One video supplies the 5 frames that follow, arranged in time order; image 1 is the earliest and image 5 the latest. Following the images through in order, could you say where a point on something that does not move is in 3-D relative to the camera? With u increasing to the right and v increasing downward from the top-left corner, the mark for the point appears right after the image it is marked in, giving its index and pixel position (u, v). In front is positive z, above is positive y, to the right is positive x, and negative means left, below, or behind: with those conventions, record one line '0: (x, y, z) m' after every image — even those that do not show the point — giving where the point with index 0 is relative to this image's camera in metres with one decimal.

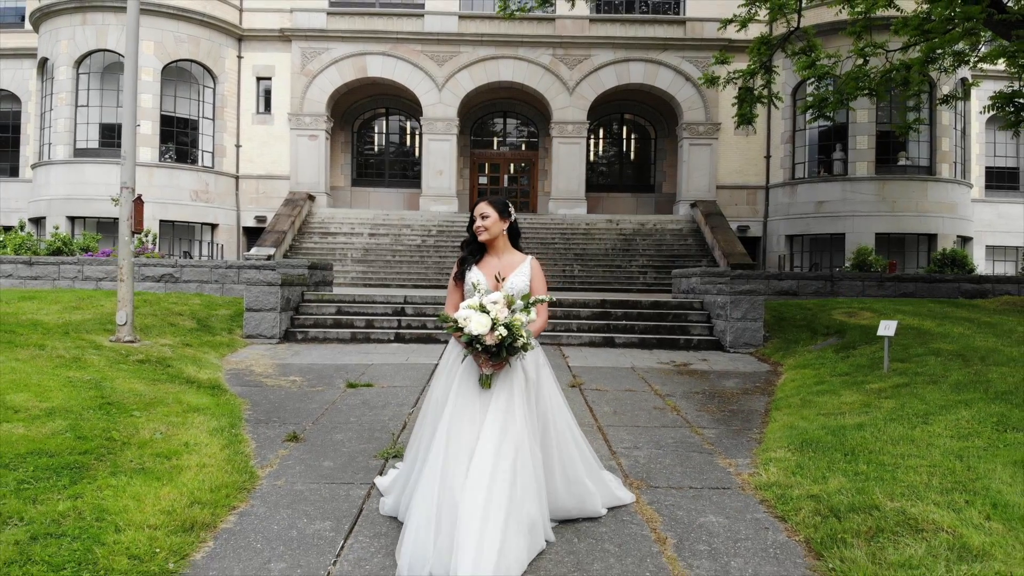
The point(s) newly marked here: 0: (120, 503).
0: (-1.9, -1.1, +3.4) m
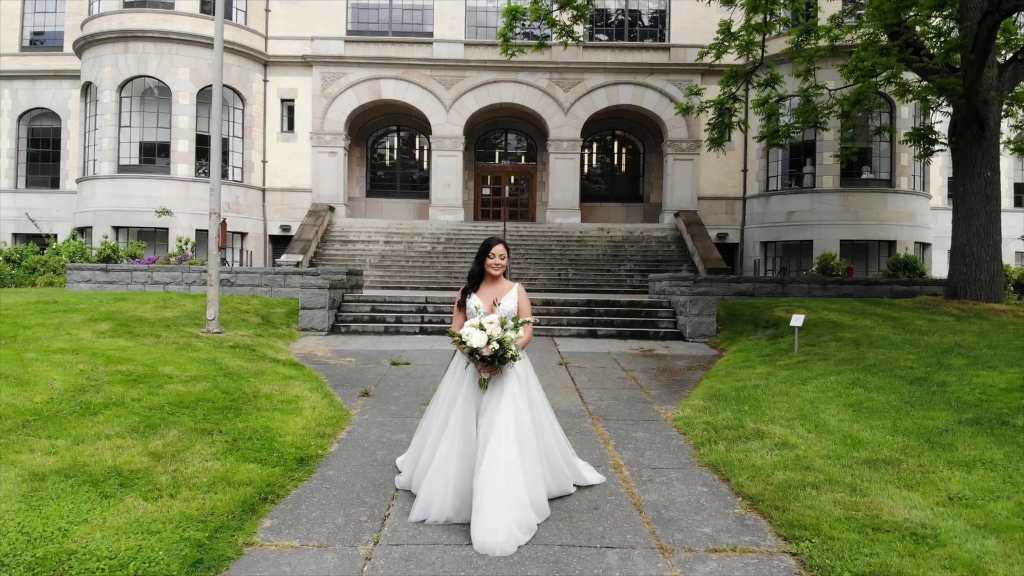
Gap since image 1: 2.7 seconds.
0: (-1.9, -1.1, +5.4) m
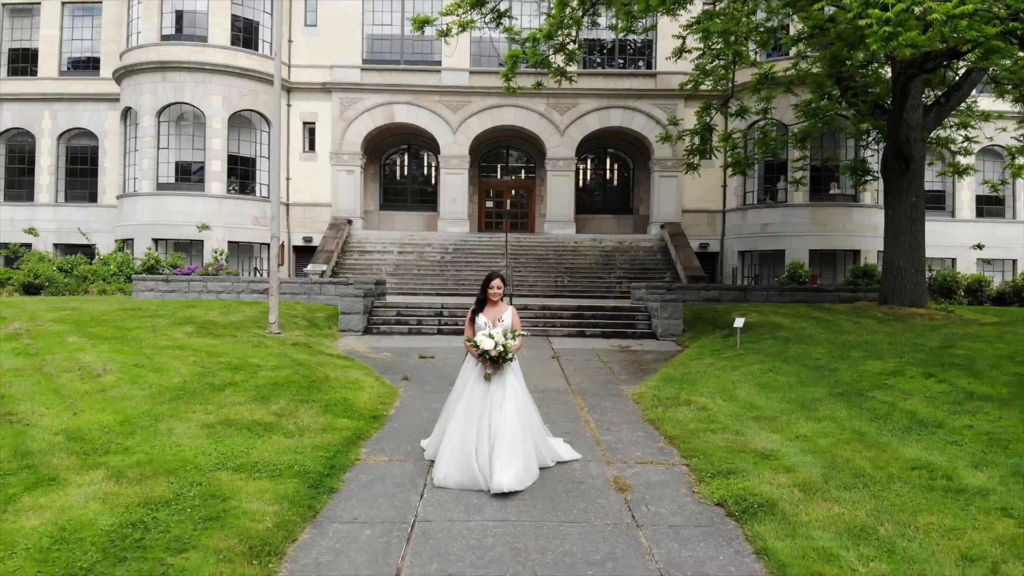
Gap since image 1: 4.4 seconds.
0: (-1.9, -1.2, +7.7) m
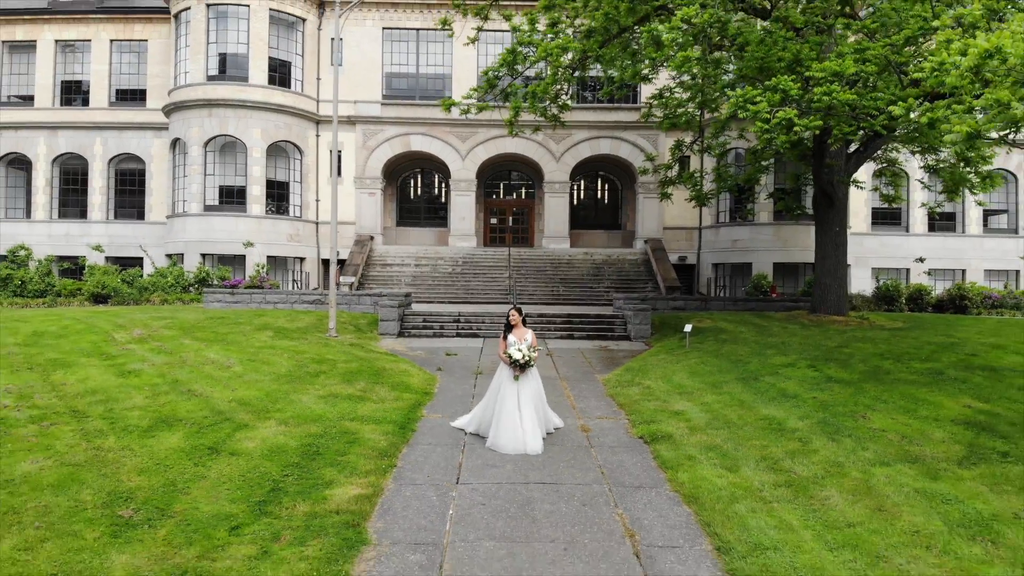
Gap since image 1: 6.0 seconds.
0: (-1.8, -1.5, +11.1) m
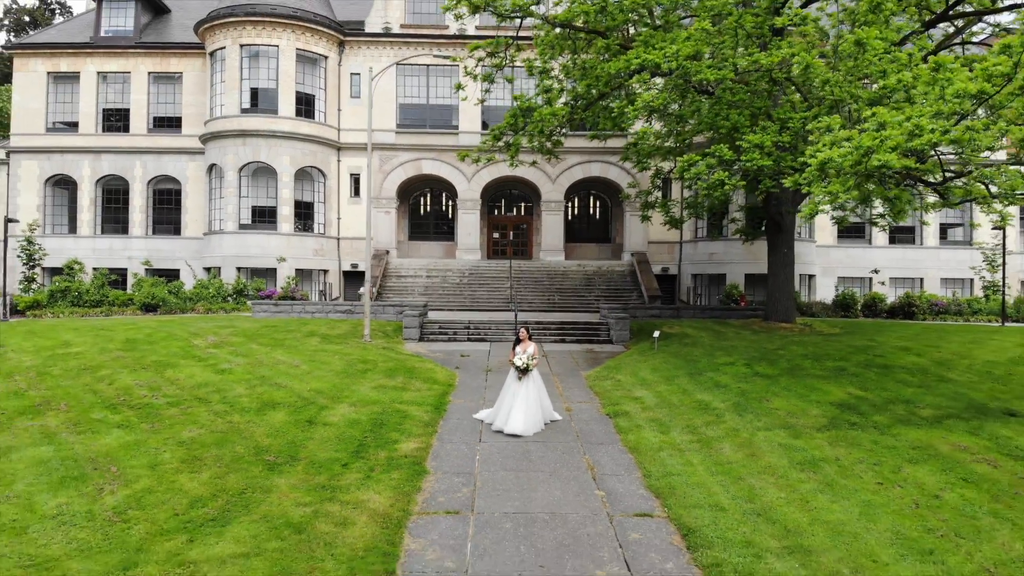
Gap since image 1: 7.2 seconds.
0: (-1.7, -1.9, +14.5) m
